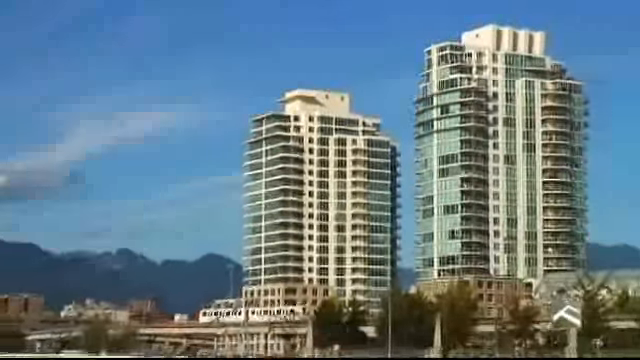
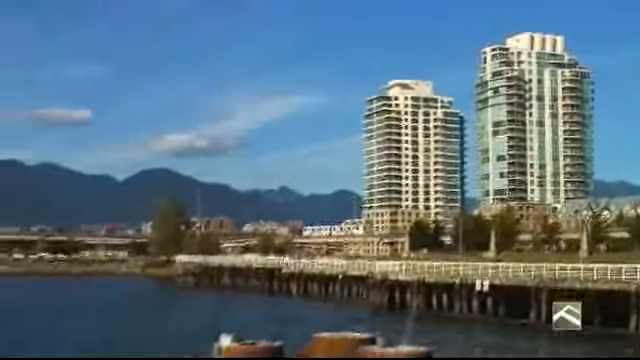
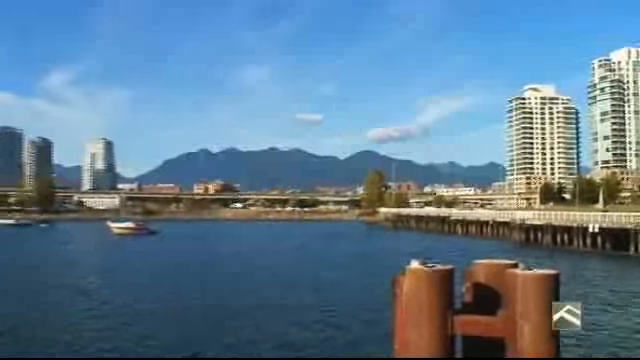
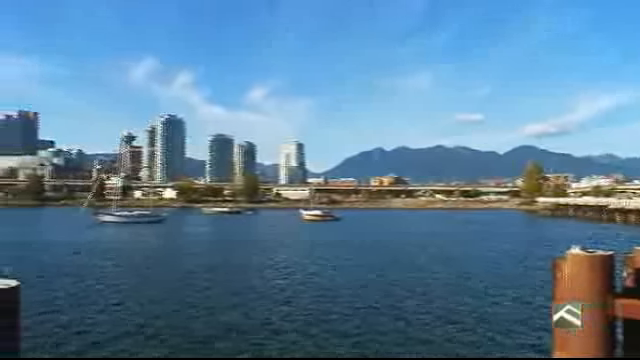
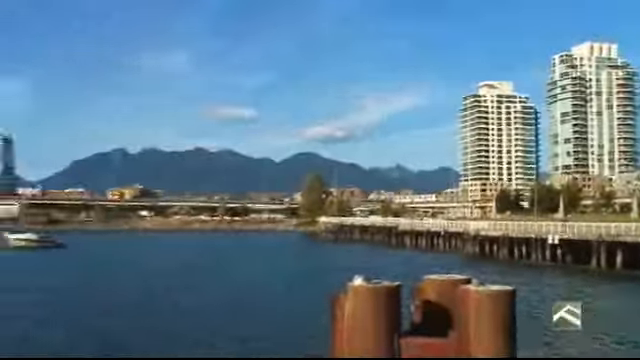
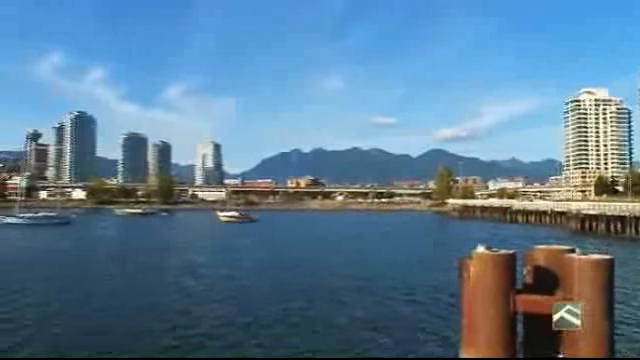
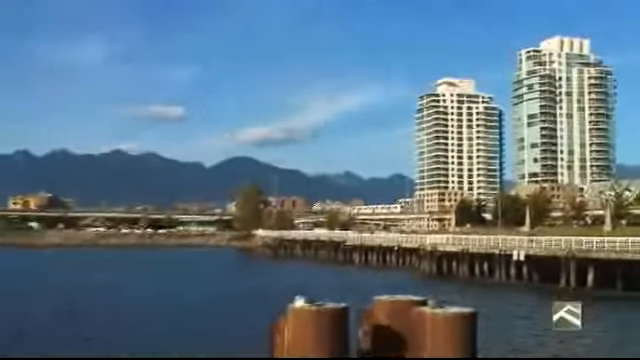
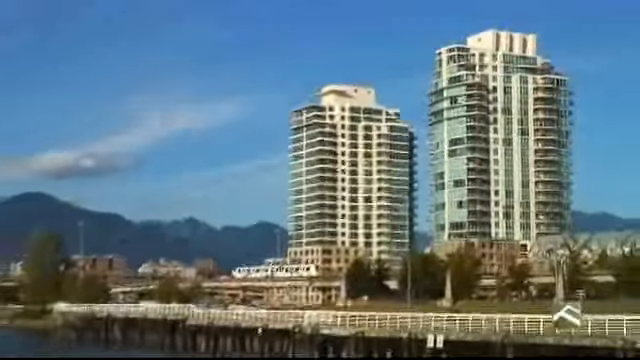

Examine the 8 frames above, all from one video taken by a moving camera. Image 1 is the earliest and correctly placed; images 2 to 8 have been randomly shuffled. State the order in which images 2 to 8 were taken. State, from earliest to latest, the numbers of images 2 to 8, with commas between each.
8, 2, 7, 5, 3, 6, 4
